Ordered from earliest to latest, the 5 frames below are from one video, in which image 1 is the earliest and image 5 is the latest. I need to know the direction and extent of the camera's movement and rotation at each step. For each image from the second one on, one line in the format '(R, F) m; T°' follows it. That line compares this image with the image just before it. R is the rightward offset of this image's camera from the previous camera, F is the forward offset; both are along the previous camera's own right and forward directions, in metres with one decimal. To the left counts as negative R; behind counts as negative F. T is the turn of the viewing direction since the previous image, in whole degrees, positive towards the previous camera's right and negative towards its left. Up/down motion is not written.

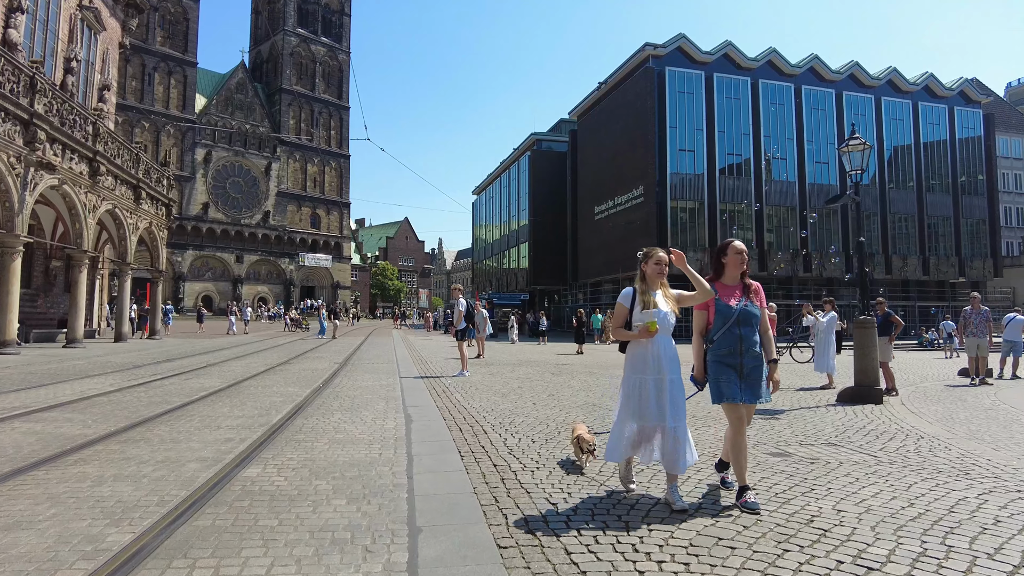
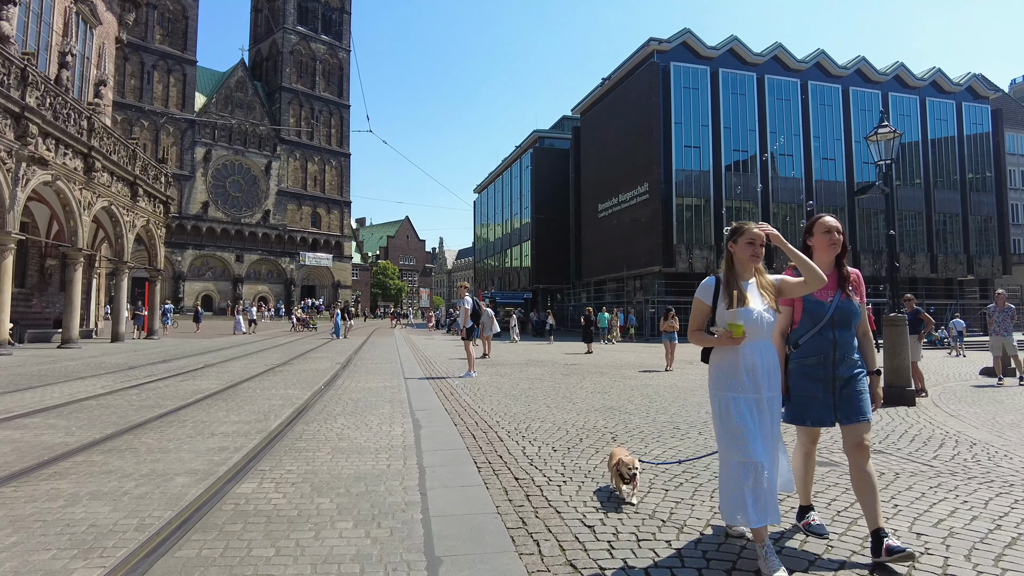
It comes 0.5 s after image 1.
(-0.1, +0.5) m; 0°
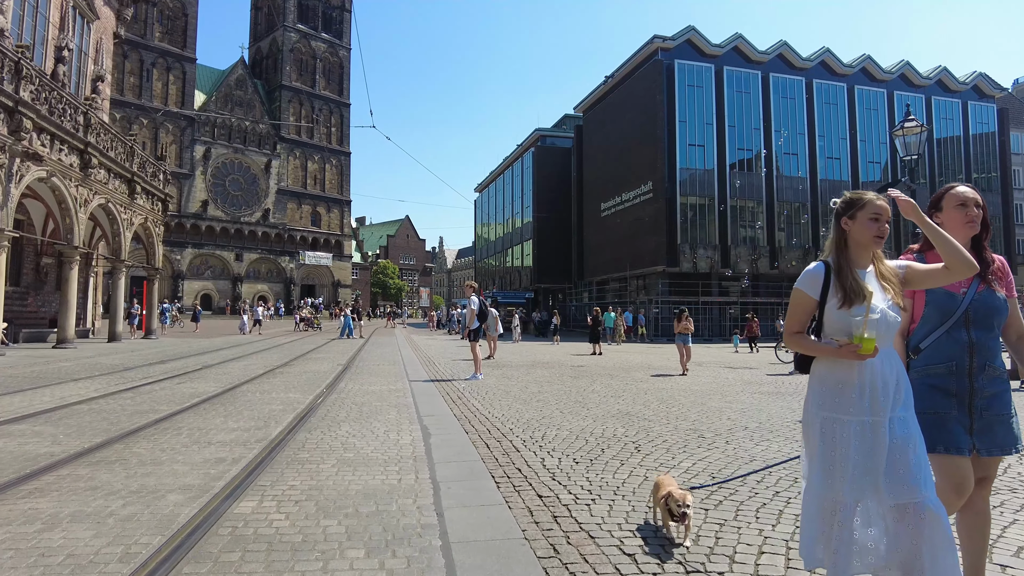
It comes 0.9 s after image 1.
(-0.1, +0.4) m; 0°
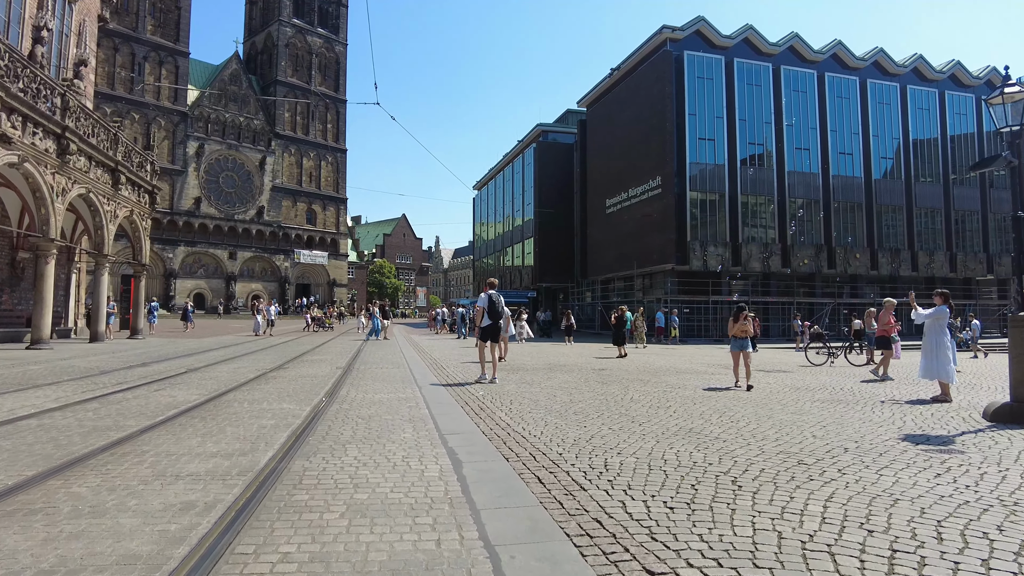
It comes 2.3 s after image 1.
(-0.4, +1.2) m; 0°
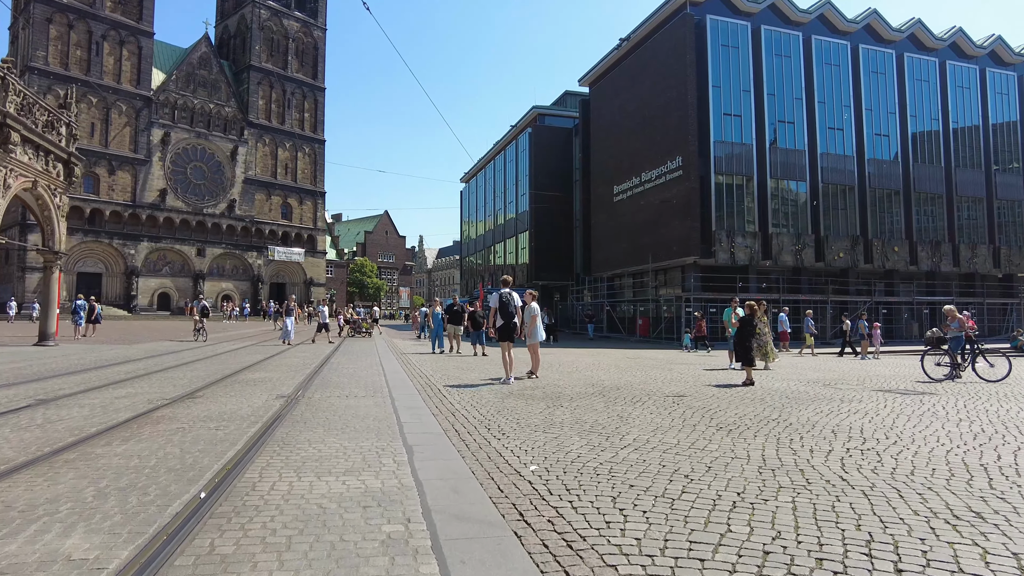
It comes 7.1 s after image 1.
(-0.7, +4.5) m; +1°
